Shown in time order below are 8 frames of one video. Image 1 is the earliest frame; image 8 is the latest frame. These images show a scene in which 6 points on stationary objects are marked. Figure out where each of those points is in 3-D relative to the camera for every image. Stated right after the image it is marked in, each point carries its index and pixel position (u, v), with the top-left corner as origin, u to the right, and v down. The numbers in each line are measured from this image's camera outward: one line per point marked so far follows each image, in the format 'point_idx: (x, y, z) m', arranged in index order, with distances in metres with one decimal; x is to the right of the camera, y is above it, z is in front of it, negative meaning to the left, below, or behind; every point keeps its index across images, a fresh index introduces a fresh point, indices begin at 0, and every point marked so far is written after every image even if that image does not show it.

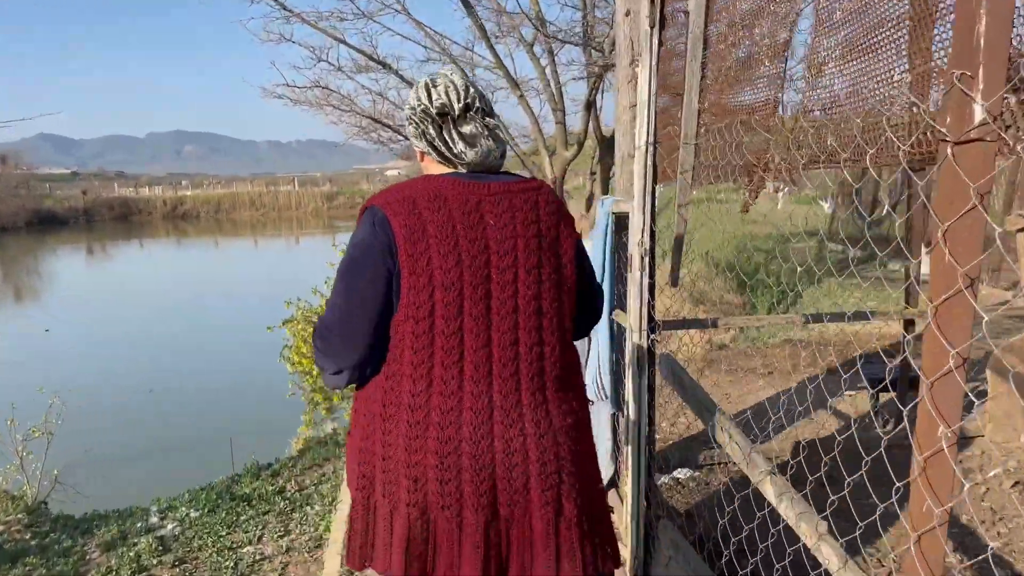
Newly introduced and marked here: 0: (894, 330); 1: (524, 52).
0: (+3.3, -0.4, +7.1) m
1: (+0.1, +2.2, +7.7) m
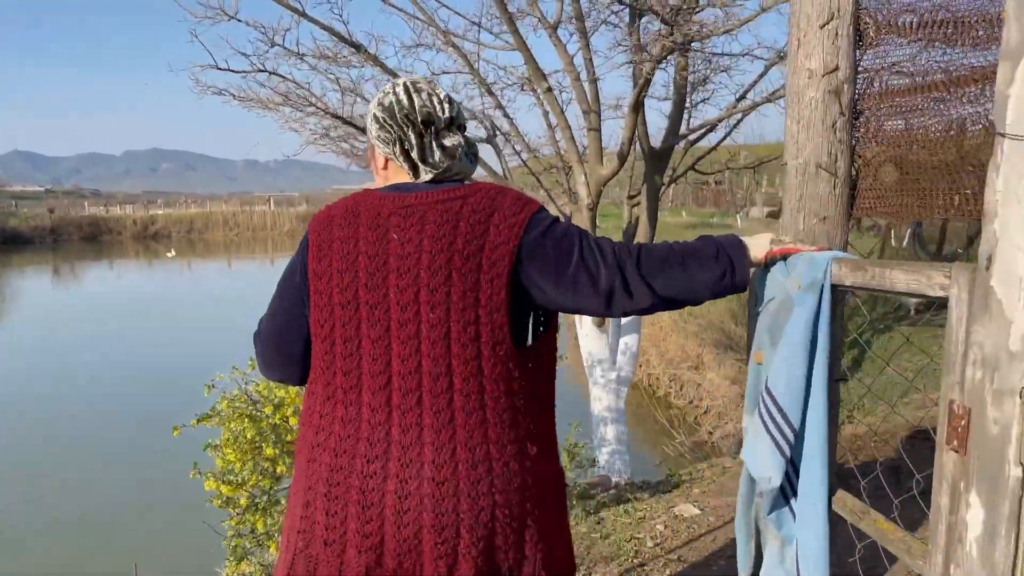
0: (+3.4, -0.8, +5.2) m
1: (+0.2, +1.8, +5.7) m
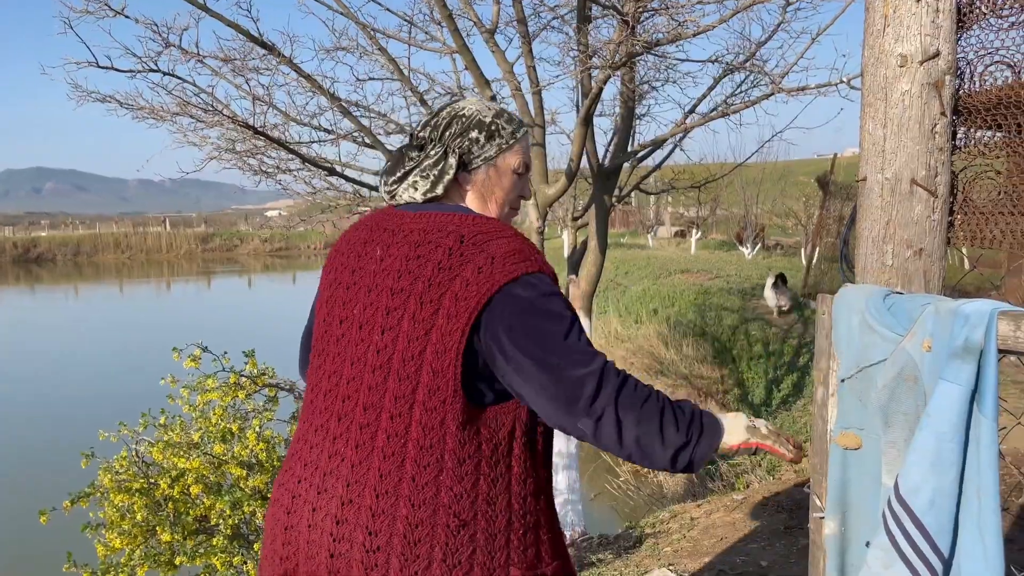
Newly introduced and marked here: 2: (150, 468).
0: (+3.1, -1.0, +4.9) m
1: (-0.2, +1.5, +5.2) m
2: (-1.6, -0.8, +3.6) m
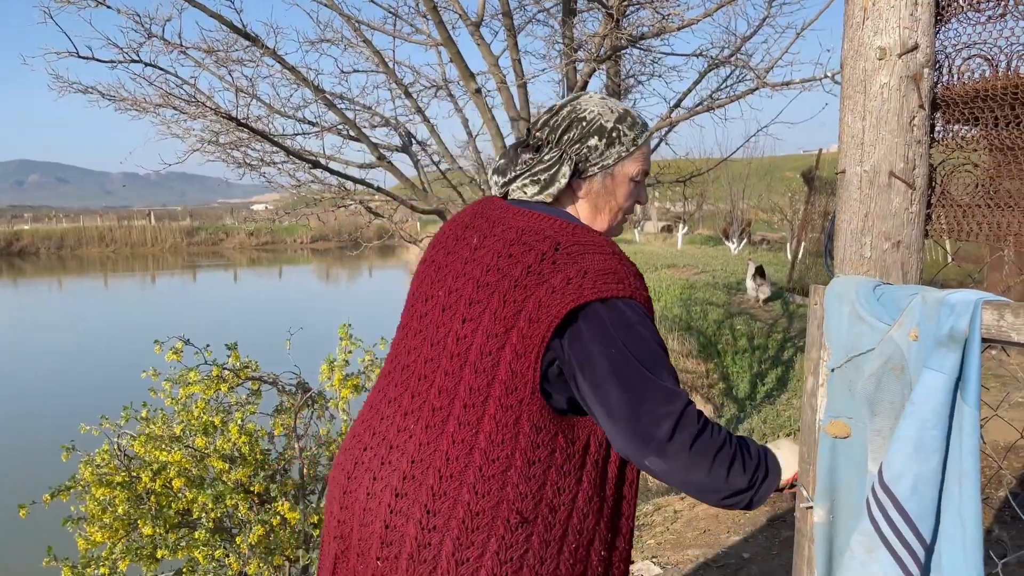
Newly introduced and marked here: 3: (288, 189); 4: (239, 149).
0: (+3.0, -1.0, +5.0) m
1: (-0.3, +1.6, +5.1) m
2: (-1.7, -0.8, +3.6) m
3: (-1.6, +0.7, +6.0) m
4: (-1.8, +0.9, +5.4) m
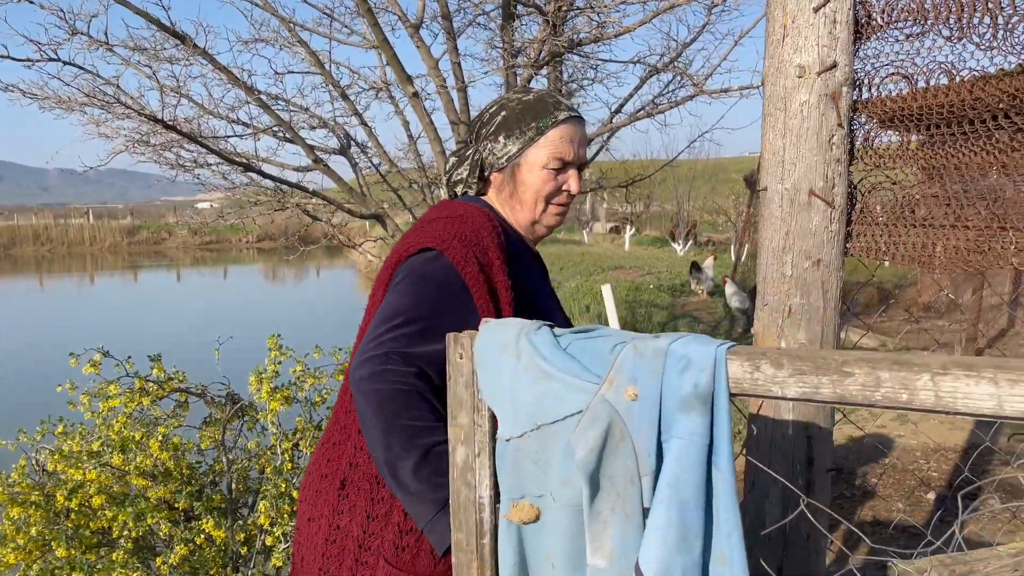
0: (+2.7, -1.0, +5.1) m
1: (-0.6, +1.6, +5.1) m
2: (-1.9, -0.8, +3.5) m
3: (-2.0, +0.7, +5.9) m
4: (-2.2, +0.9, +5.3) m
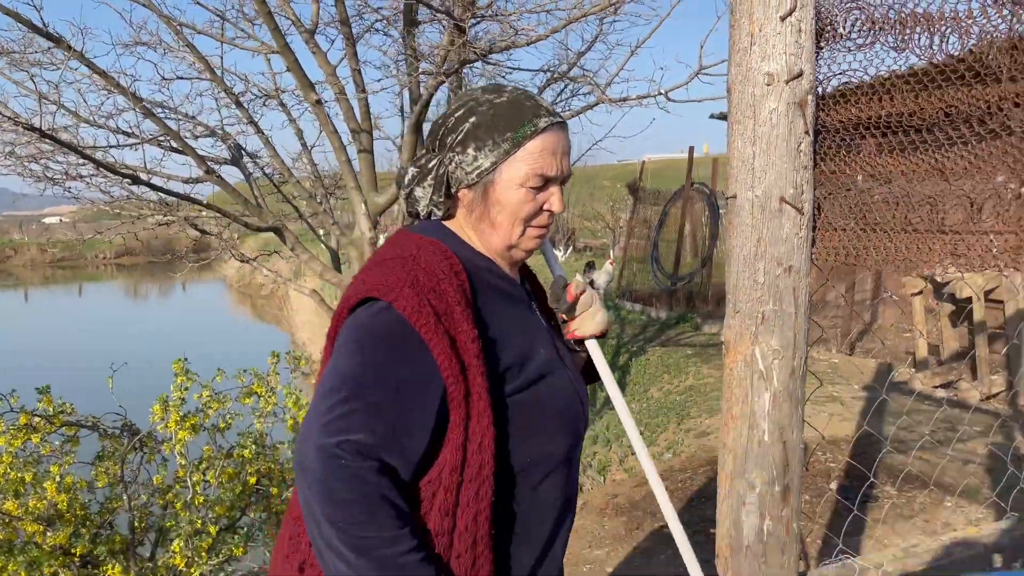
0: (+2.1, -1.0, +5.3) m
1: (-1.2, +1.5, +4.9) m
2: (-2.2, -0.9, +3.1) m
3: (-2.7, +0.5, +5.4) m
4: (-2.8, +0.7, +4.8) m
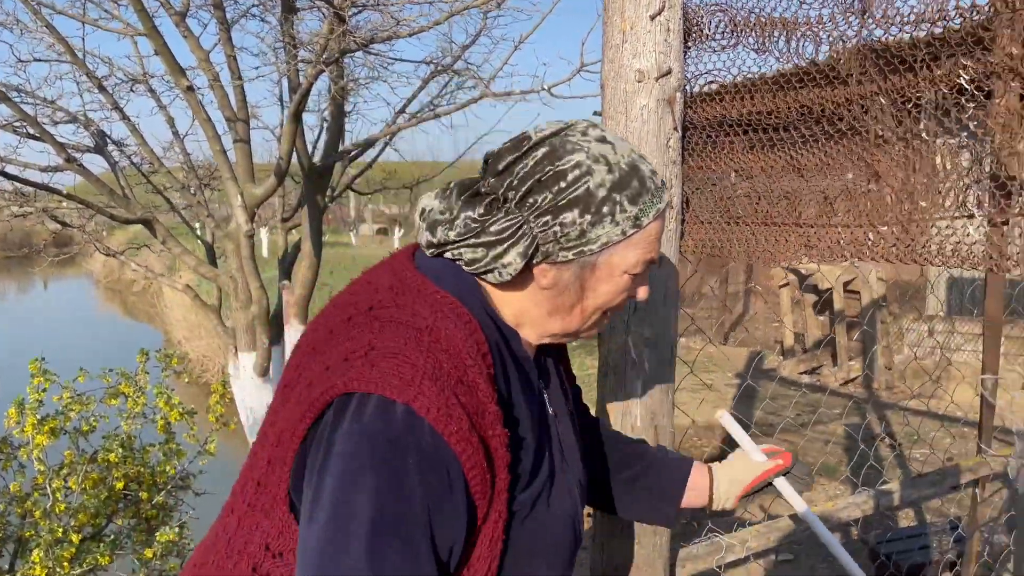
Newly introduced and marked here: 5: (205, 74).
0: (+1.4, -0.9, +5.6) m
1: (-1.9, +1.5, +4.7) m
2: (-2.6, -0.9, +2.8) m
3: (-3.4, +0.6, +5.0) m
4: (-3.4, +0.8, +4.4) m
5: (-1.8, +1.2, +4.8) m
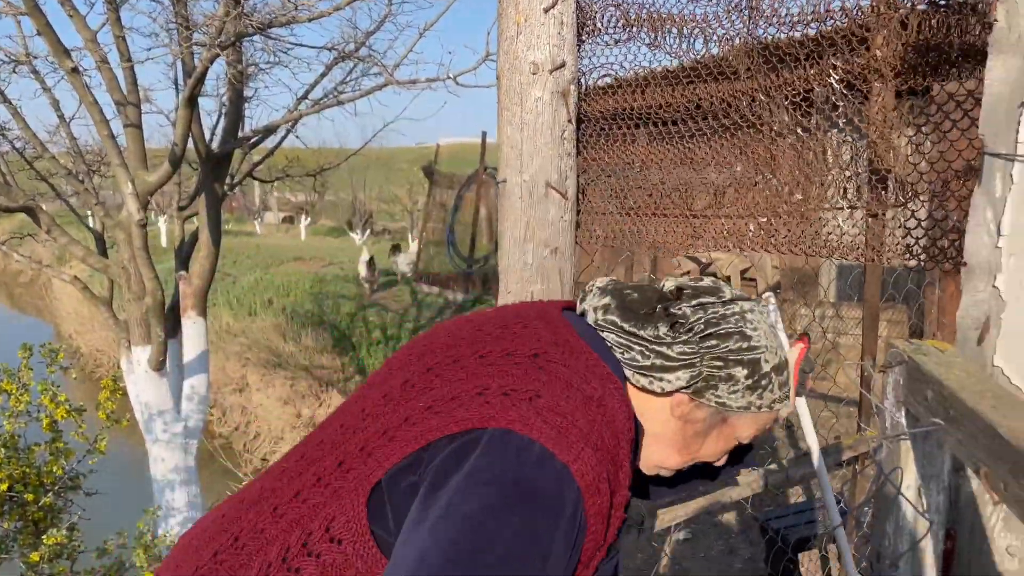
0: (+0.7, -0.9, +5.7) m
1: (-2.4, +1.5, +4.4) m
2: (-2.9, -0.9, +2.5) m
3: (-4.0, +0.6, +4.6) m
4: (-3.9, +0.8, +4.0) m
5: (-2.3, +1.3, +4.5) m
